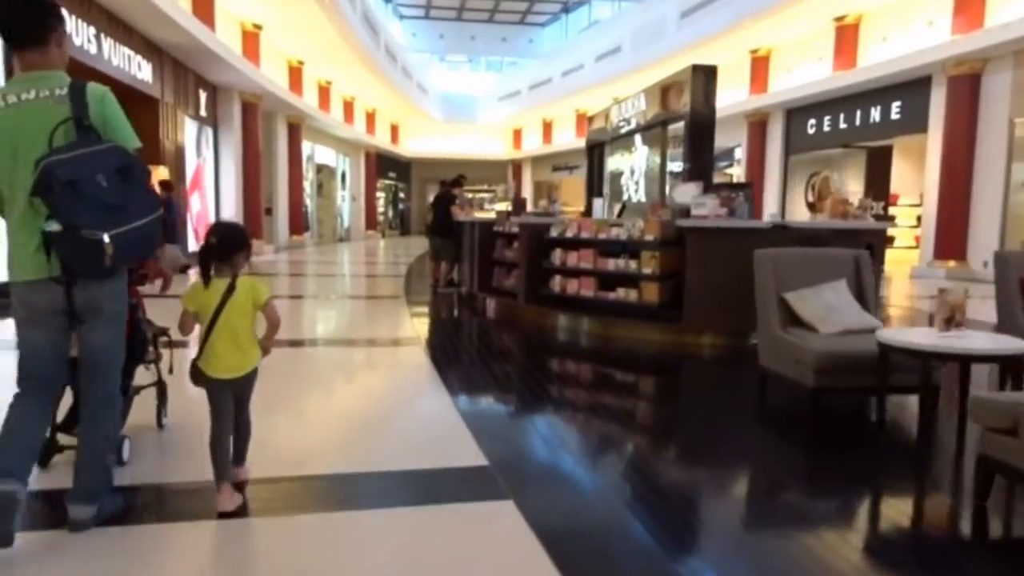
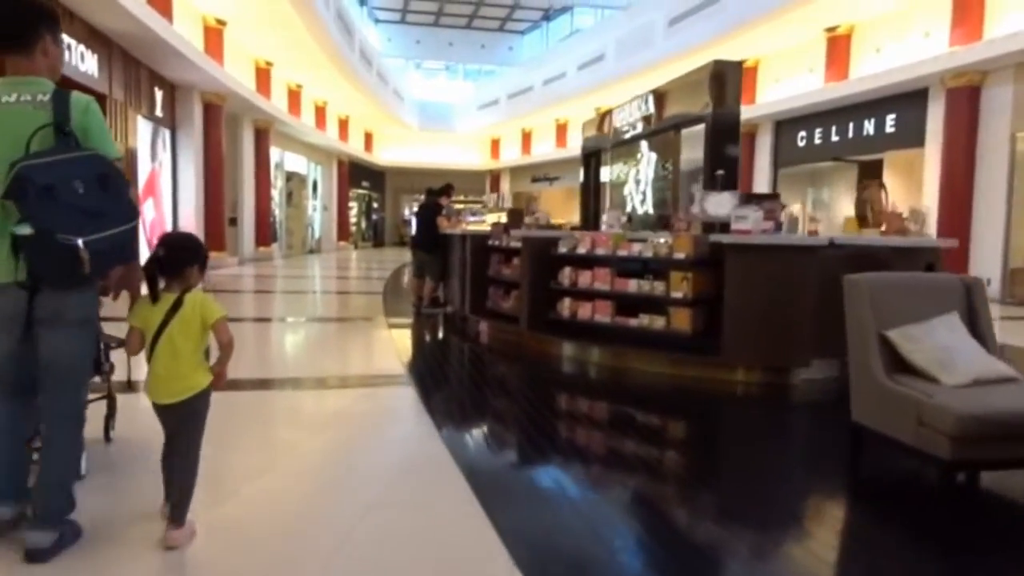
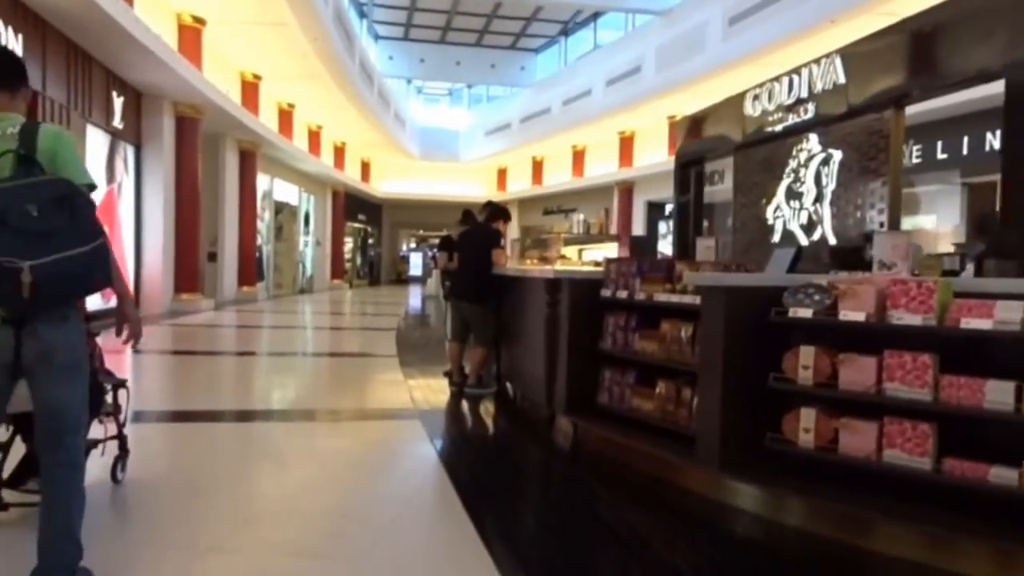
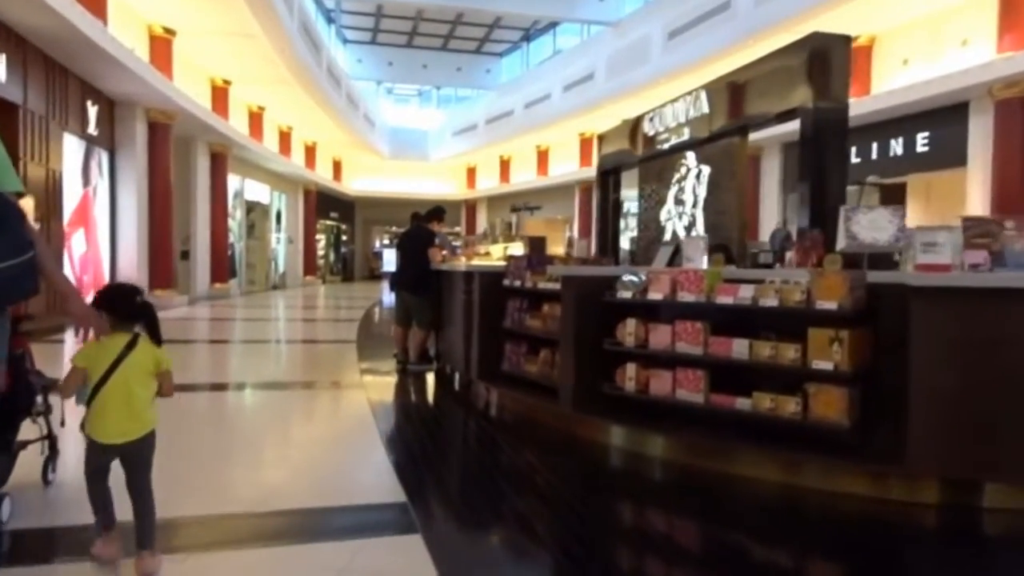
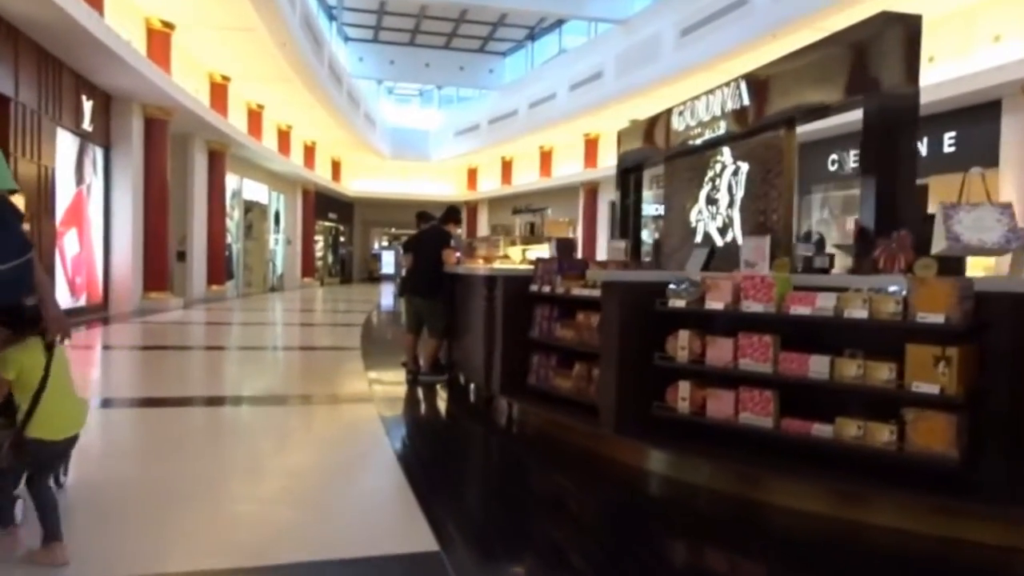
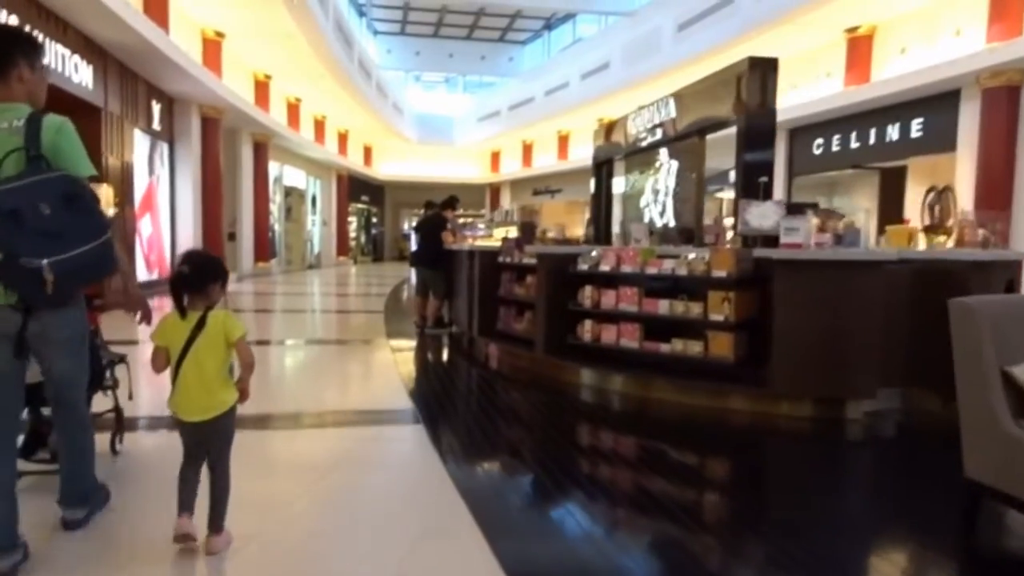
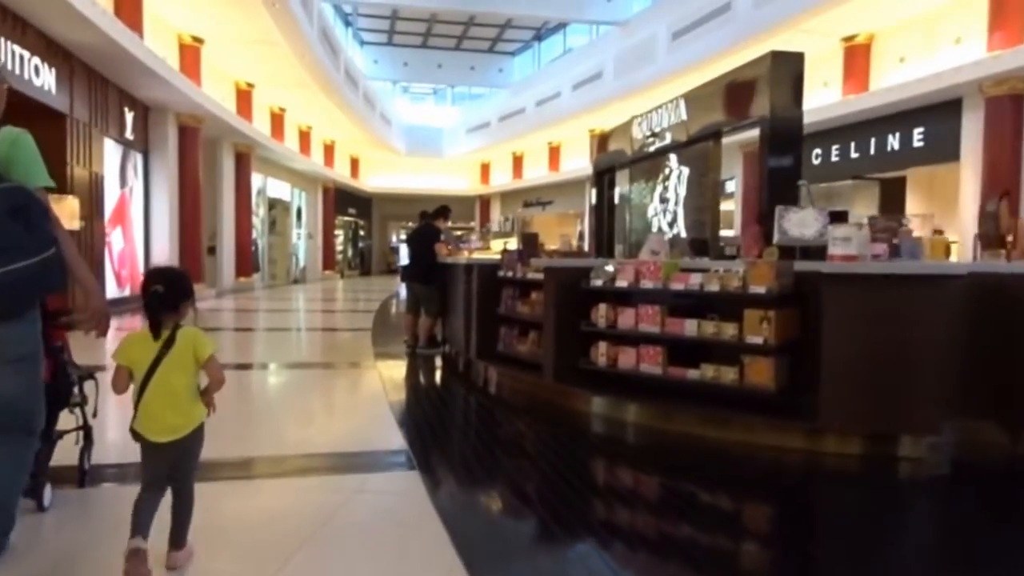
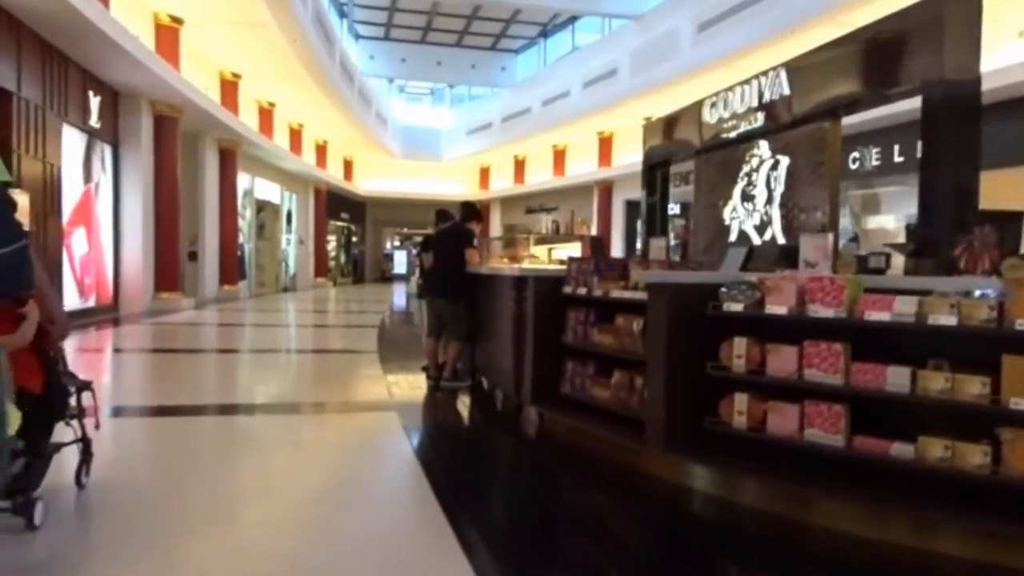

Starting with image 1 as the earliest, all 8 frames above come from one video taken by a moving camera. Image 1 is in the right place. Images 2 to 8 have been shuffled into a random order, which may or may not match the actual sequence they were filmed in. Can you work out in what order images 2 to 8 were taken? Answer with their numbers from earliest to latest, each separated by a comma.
2, 6, 7, 4, 5, 8, 3
